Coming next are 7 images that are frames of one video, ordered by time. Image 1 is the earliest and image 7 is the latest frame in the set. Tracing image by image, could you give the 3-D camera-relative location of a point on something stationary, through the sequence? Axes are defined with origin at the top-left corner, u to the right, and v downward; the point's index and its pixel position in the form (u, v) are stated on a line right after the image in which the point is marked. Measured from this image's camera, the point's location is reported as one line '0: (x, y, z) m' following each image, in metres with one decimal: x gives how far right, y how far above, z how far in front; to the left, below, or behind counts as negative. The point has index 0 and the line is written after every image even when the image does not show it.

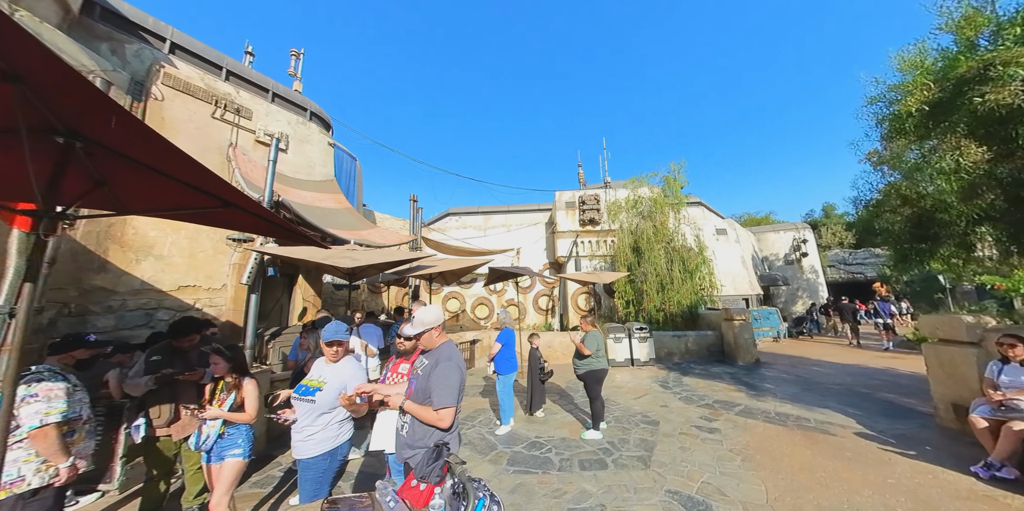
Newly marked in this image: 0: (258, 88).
0: (-7.9, +5.1, +10.1) m
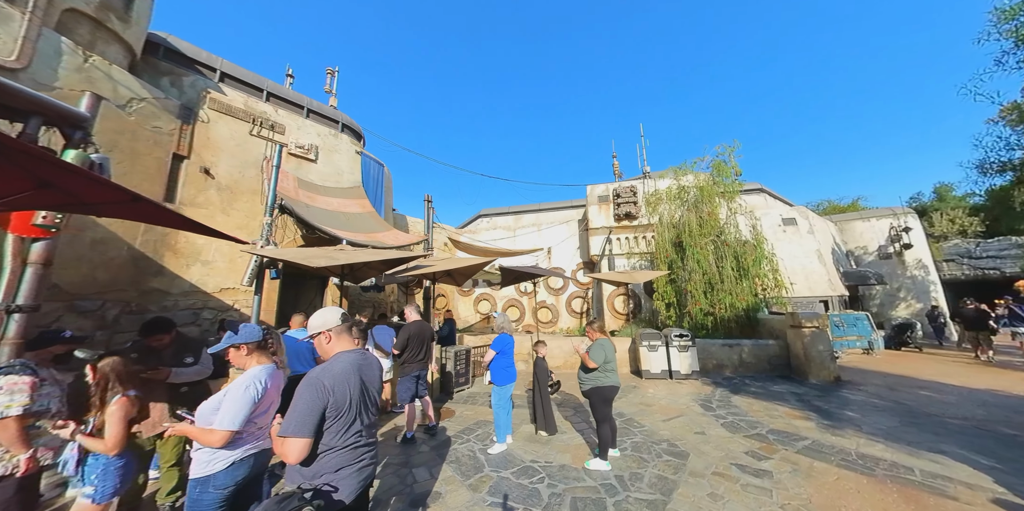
0: (-7.2, +4.9, +10.7) m
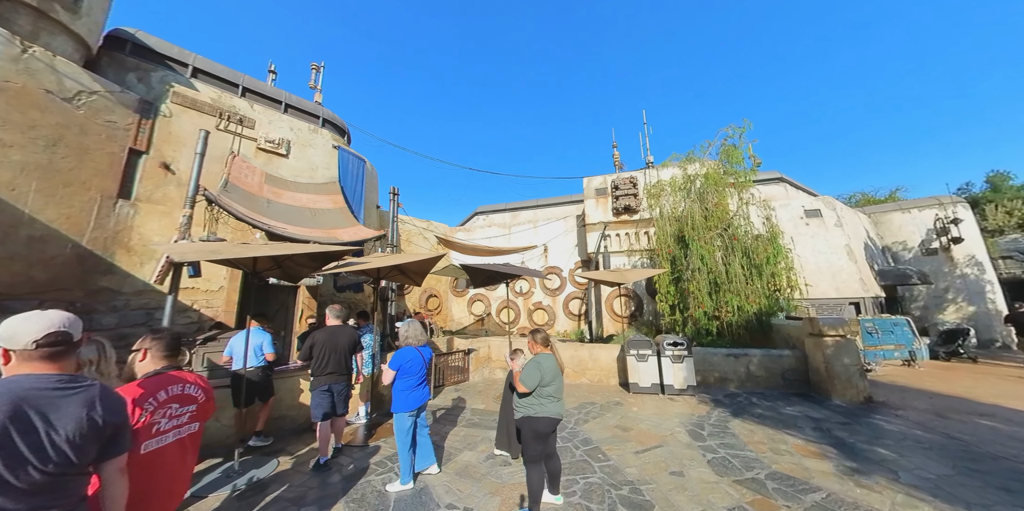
0: (-7.6, +4.9, +10.3) m
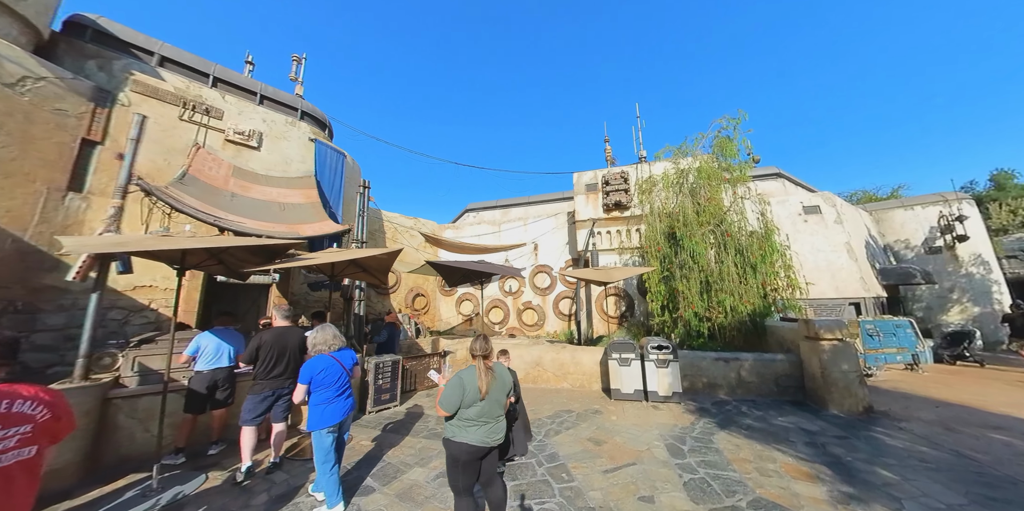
0: (-8.1, +5.0, +9.9) m
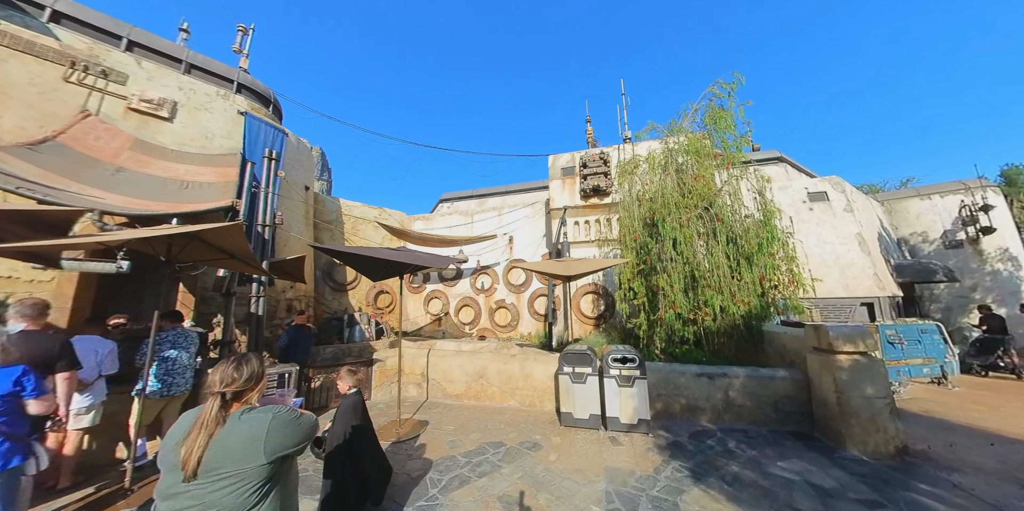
0: (-9.1, +5.2, +8.7) m
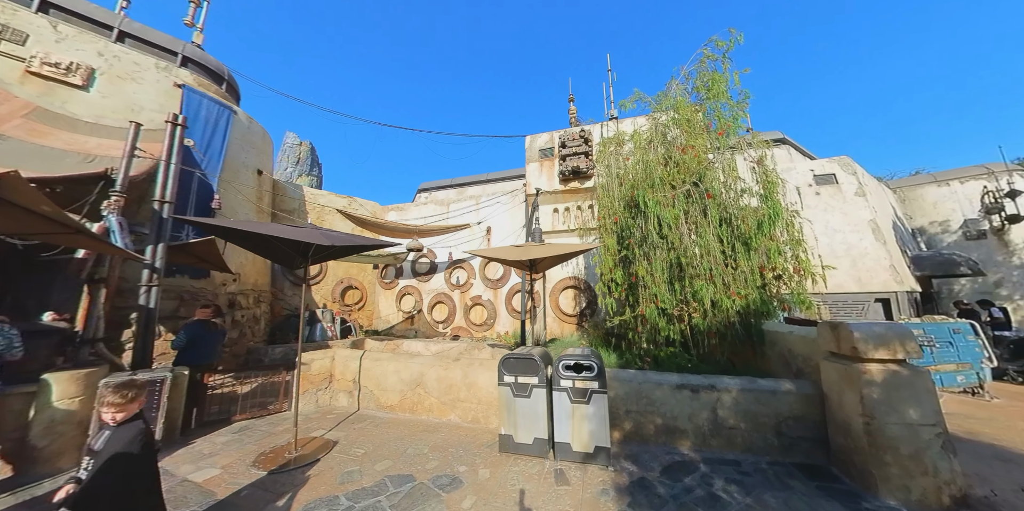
0: (-9.8, +5.5, +7.7) m
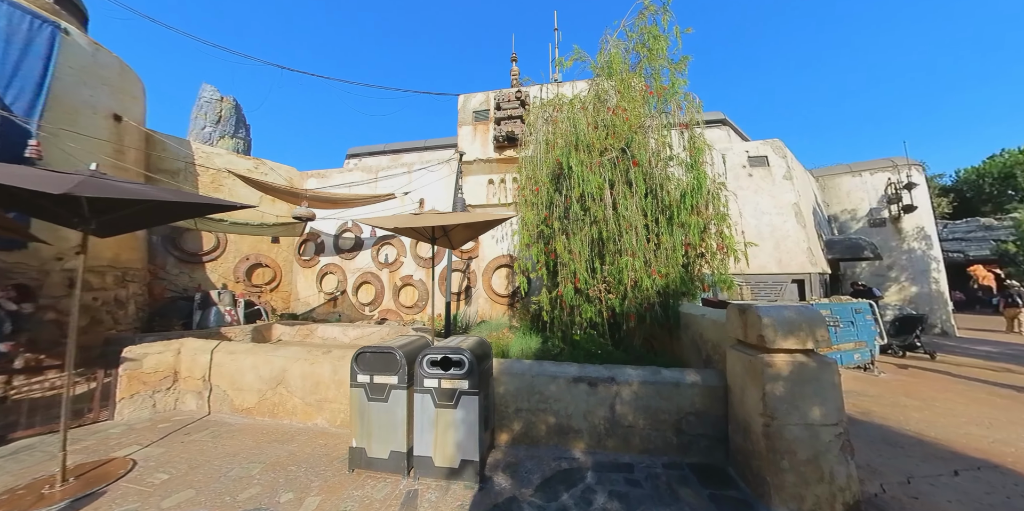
0: (-11.3, +6.2, +5.4) m
